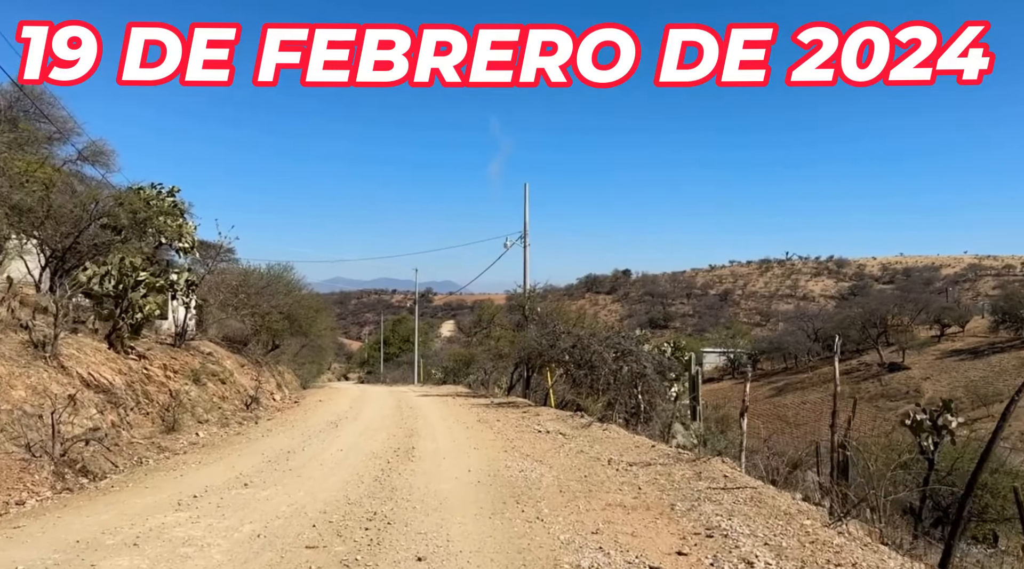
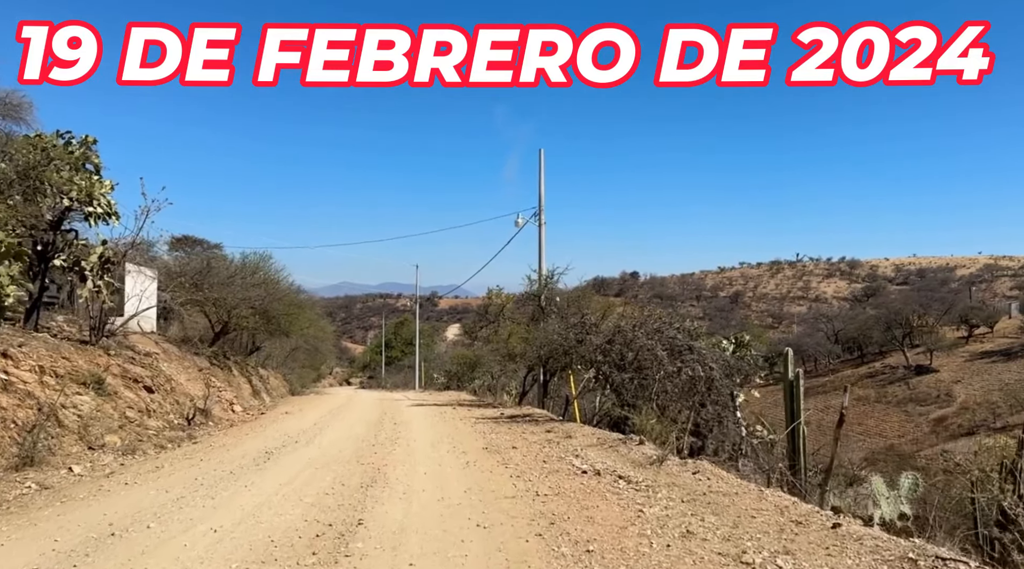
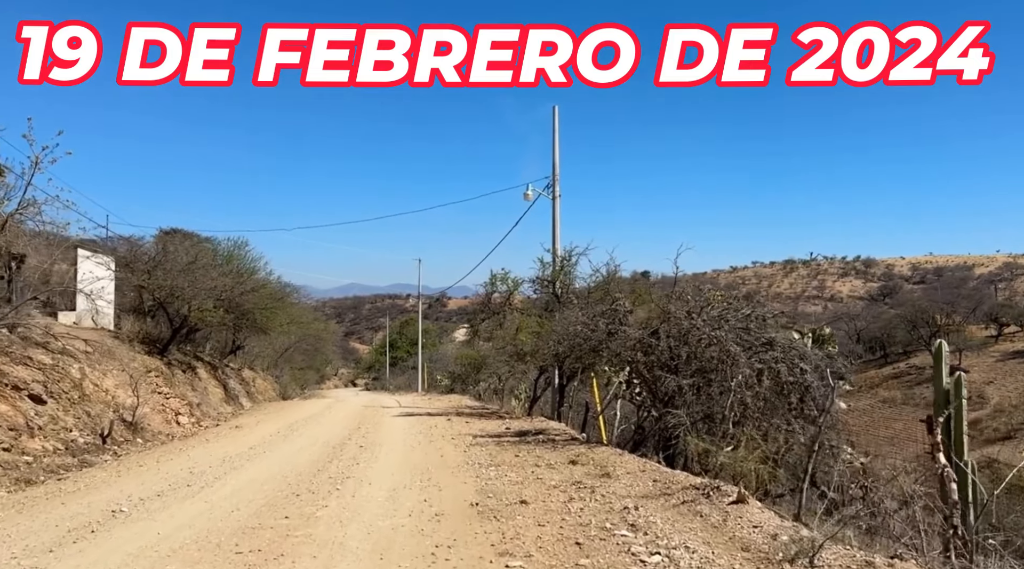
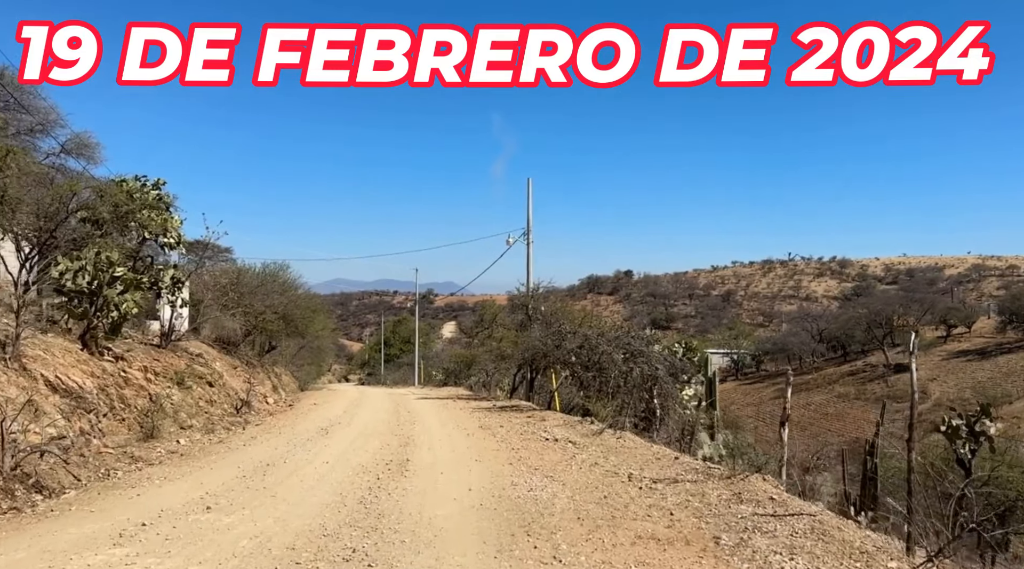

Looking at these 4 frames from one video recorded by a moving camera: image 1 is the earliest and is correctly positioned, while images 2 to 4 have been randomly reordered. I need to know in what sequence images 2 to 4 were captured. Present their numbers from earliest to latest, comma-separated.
4, 2, 3
